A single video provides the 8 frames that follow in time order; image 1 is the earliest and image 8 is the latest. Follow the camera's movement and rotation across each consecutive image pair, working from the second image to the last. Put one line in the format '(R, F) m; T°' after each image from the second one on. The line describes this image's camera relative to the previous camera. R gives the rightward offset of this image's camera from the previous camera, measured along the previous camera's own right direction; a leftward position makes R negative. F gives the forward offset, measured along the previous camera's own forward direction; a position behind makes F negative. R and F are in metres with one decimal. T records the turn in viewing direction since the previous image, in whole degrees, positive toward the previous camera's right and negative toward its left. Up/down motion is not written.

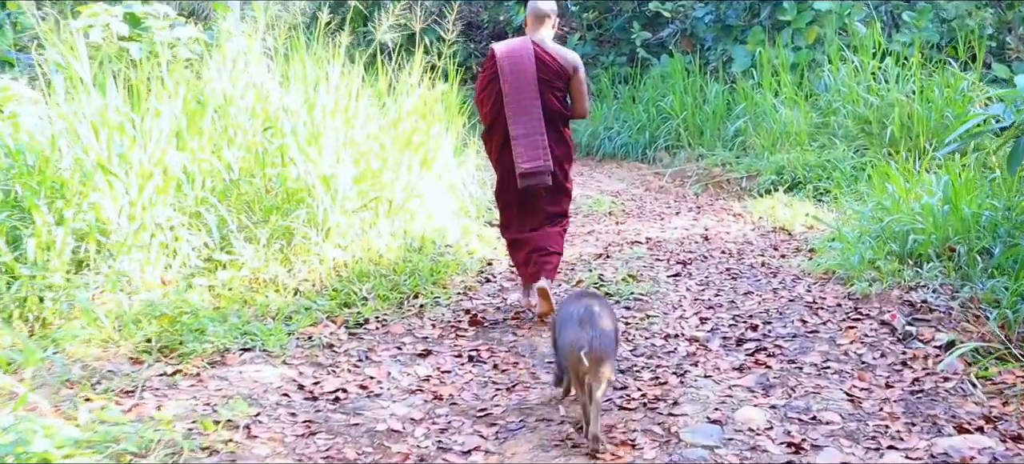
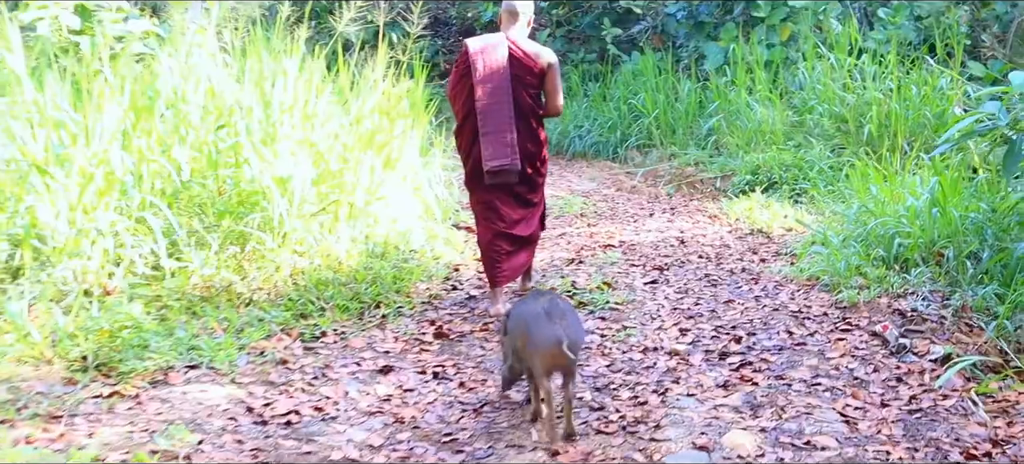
(0.0, +0.2) m; +1°
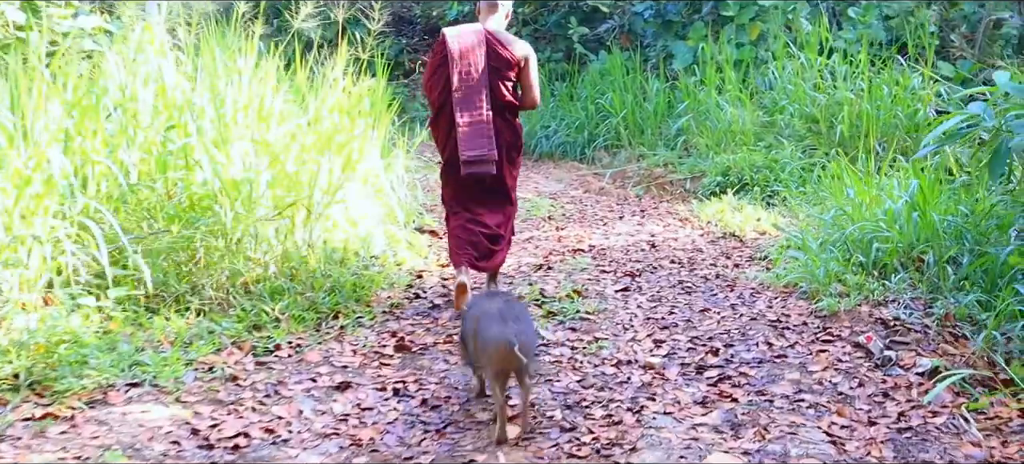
(0.0, +0.2) m; +2°
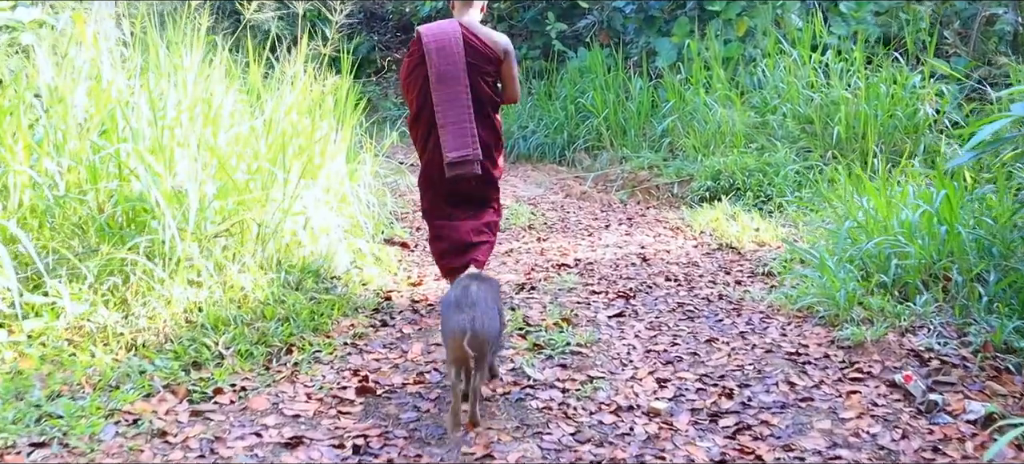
(0.0, +0.5) m; +1°
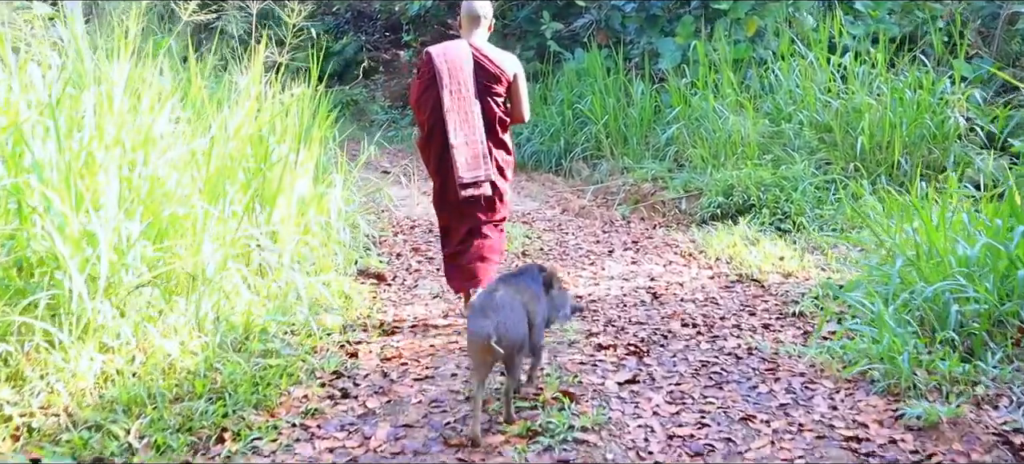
(0.0, +0.6) m; 0°
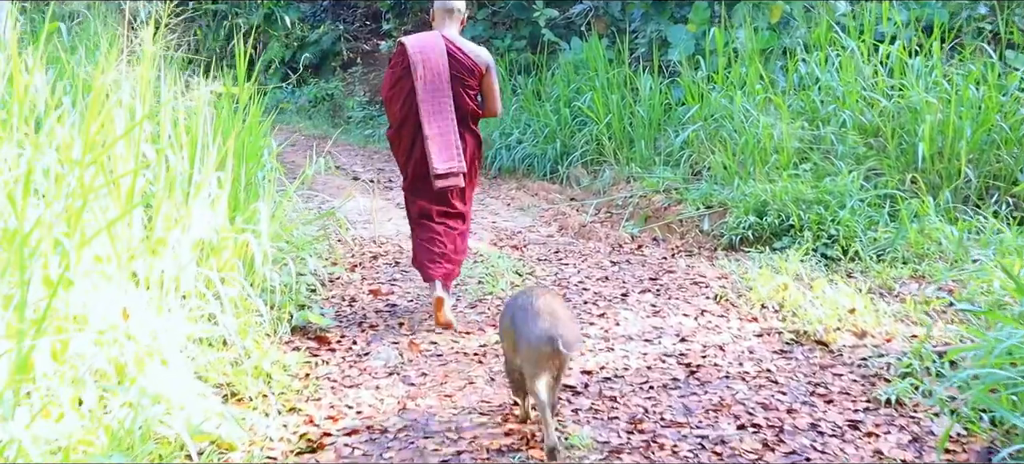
(0.0, +1.1) m; 0°
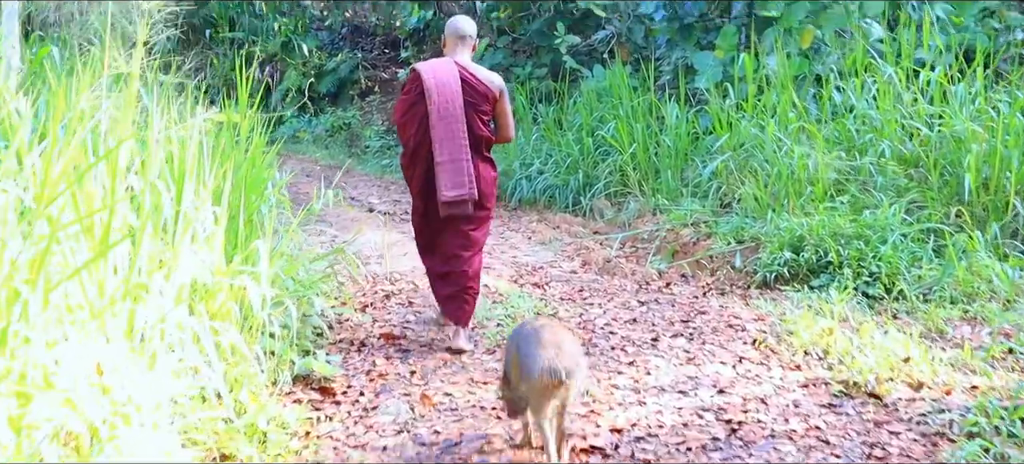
(0.0, +0.3) m; -1°
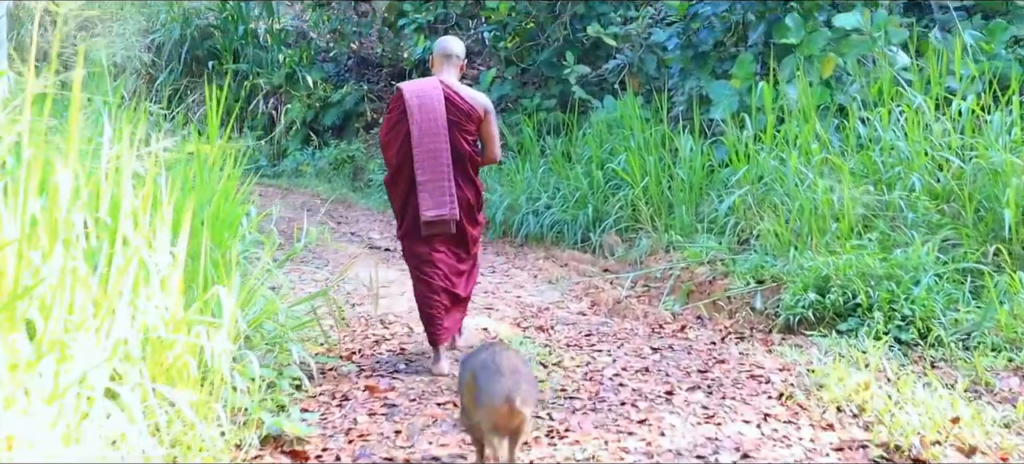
(0.0, +0.4) m; -1°
